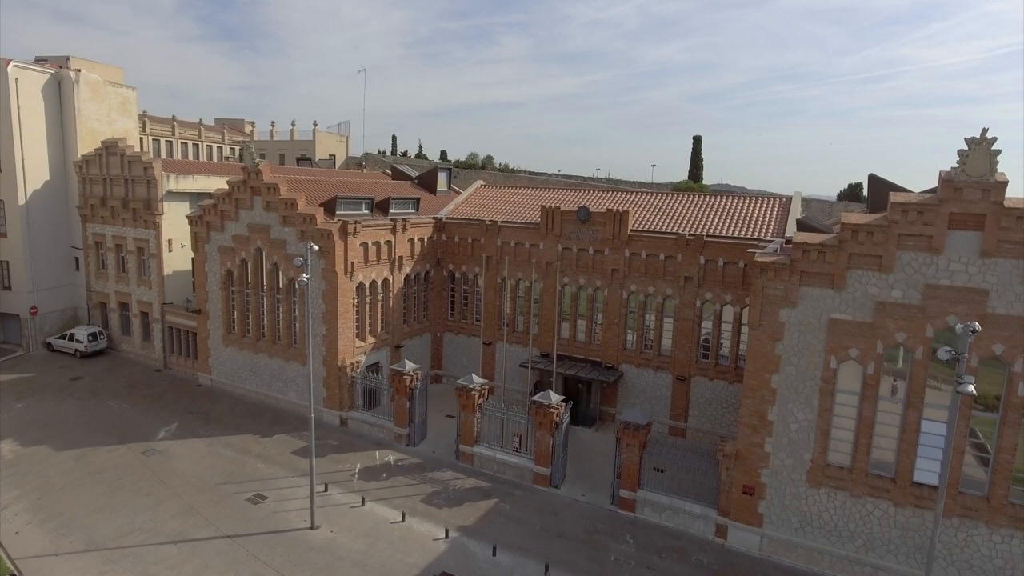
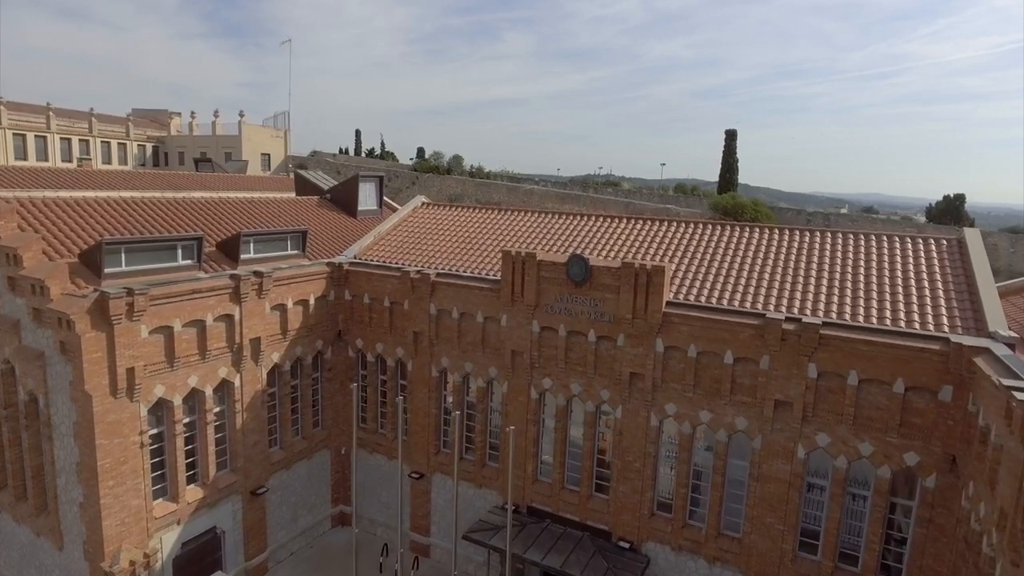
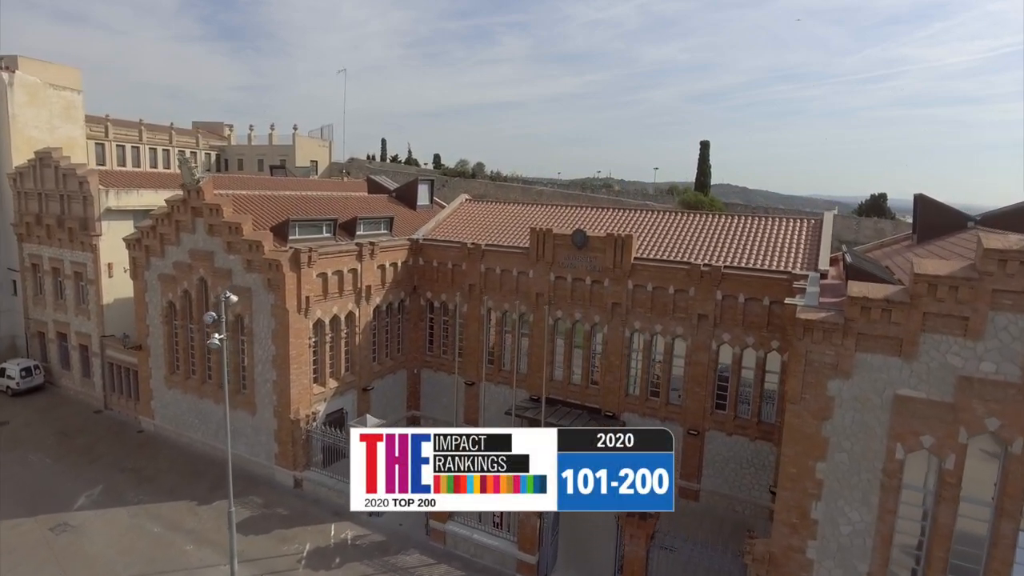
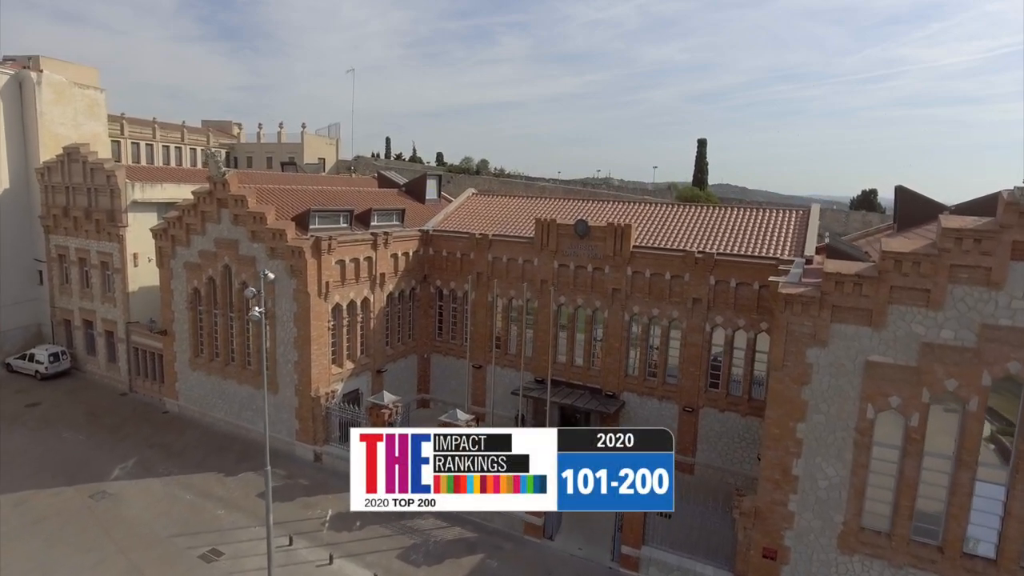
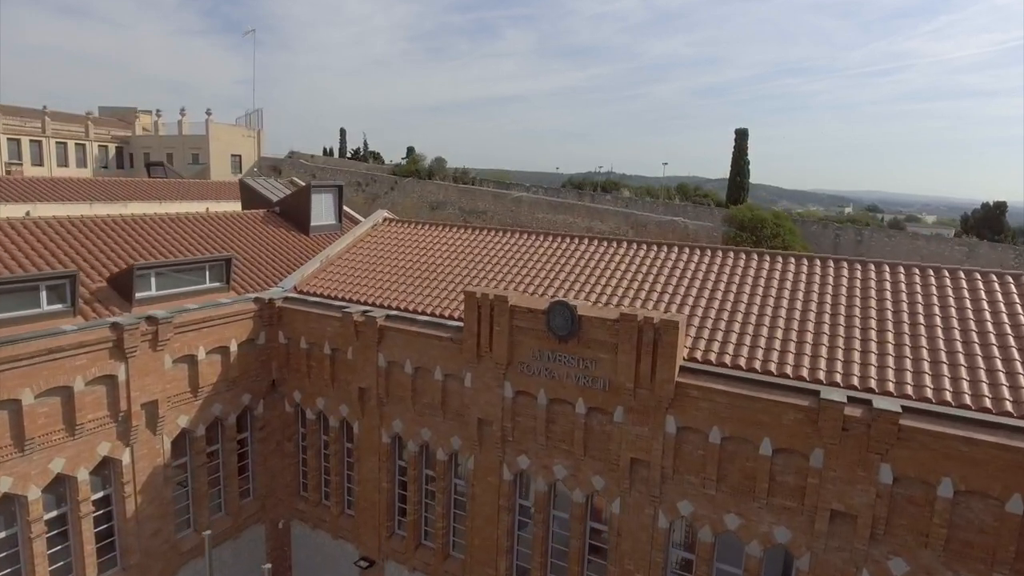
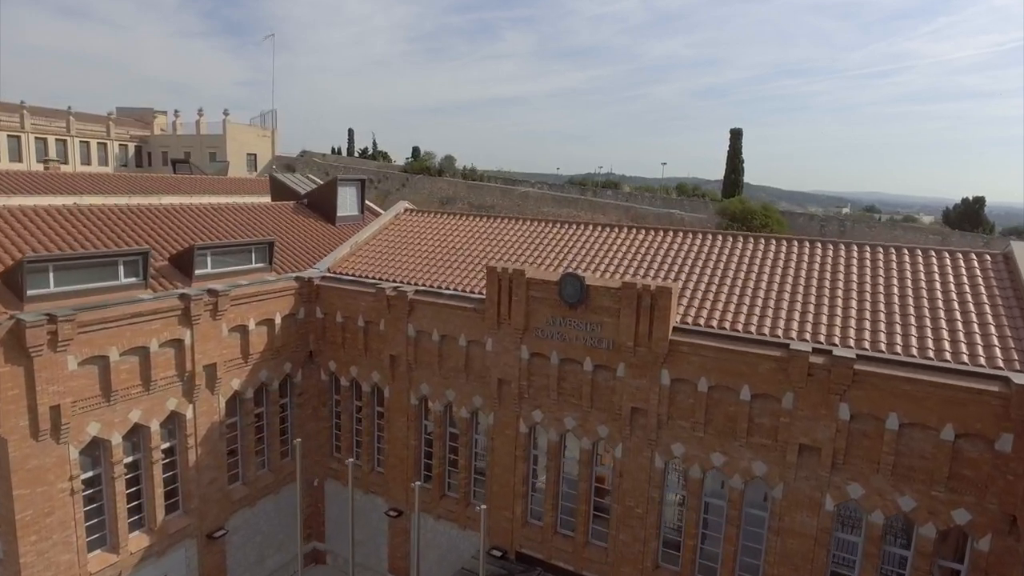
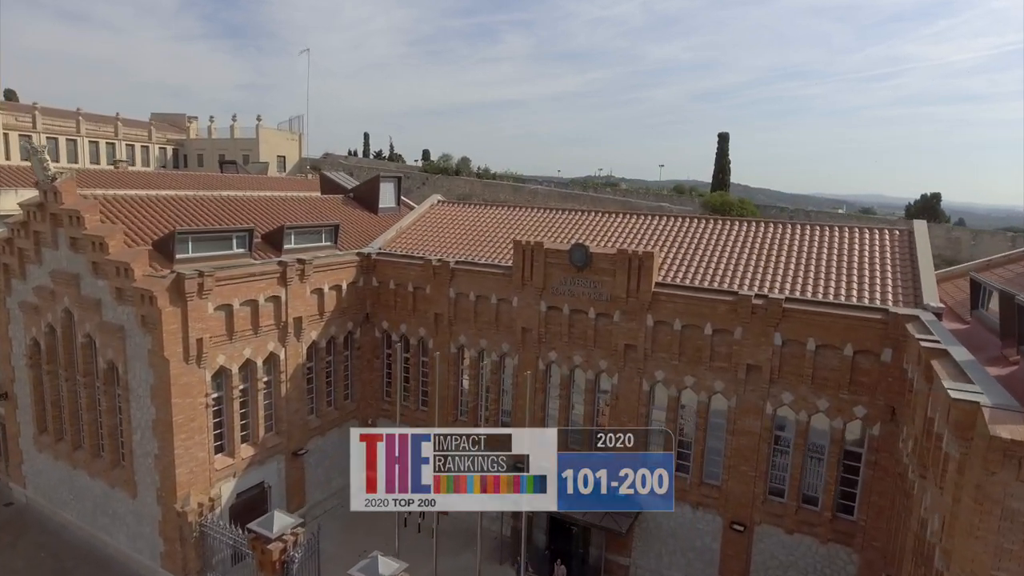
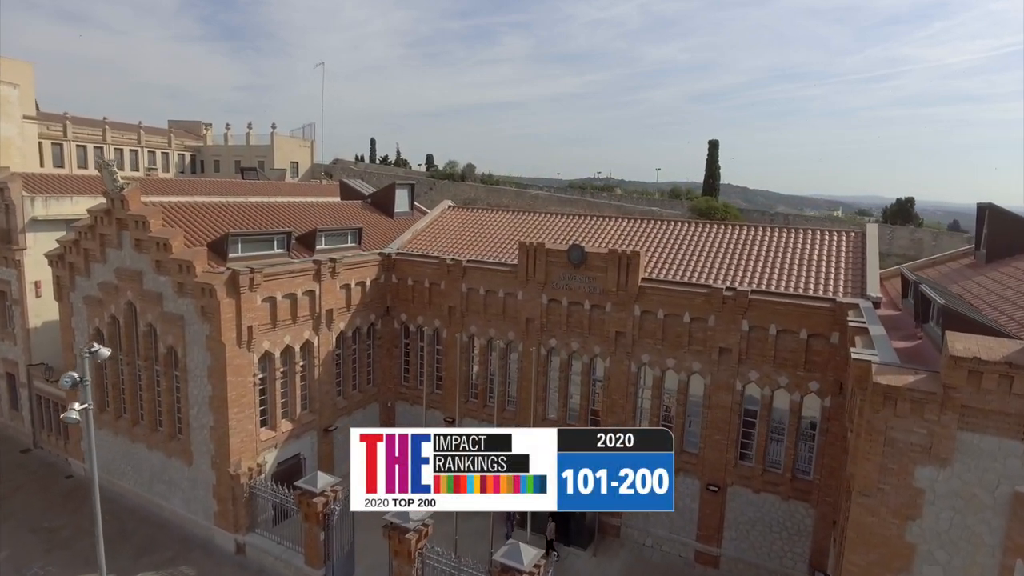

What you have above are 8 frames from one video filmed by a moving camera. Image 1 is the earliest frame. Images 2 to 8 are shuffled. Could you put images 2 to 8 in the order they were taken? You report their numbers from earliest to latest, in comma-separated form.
4, 3, 8, 7, 2, 6, 5
